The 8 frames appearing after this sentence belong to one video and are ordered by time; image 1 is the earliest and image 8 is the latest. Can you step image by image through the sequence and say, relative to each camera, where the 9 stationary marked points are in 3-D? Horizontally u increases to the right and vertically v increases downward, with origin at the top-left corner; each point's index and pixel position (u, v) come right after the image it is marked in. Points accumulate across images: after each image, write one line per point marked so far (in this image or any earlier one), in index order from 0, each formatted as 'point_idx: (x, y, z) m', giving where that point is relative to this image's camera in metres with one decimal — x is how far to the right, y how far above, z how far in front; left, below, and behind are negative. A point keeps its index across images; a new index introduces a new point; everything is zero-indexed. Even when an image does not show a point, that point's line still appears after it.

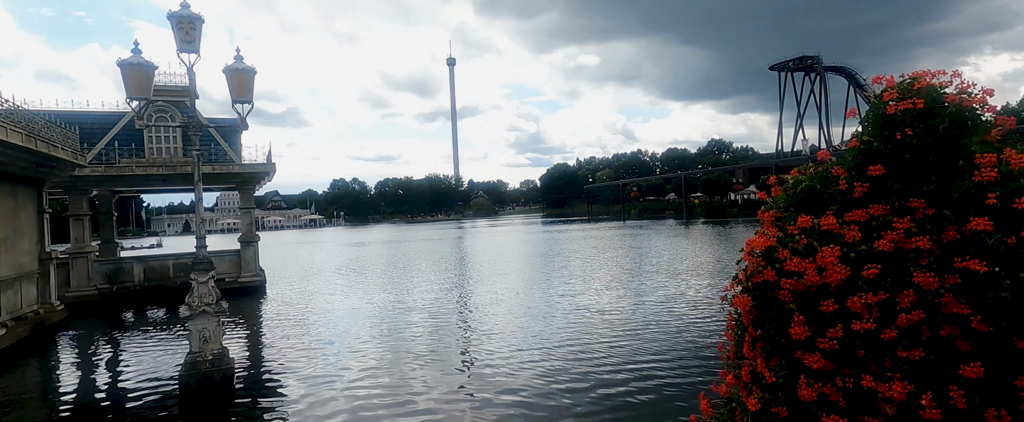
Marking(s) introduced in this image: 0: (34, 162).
0: (-11.7, +1.2, +18.0) m
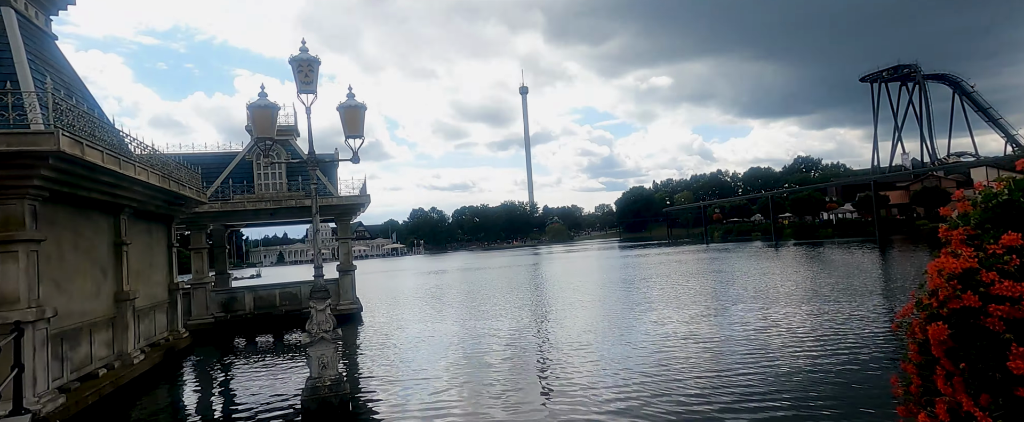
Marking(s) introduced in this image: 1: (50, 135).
0: (-9.2, +0.3, +19.7) m
1: (-6.5, +1.1, +10.1) m
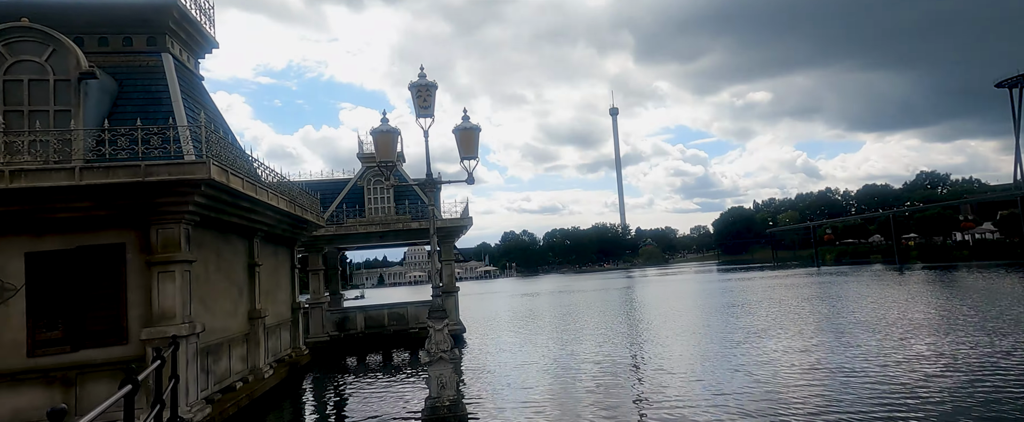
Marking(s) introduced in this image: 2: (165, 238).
0: (-6.2, -0.4, +20.9) m
1: (-4.7, +0.7, +11.1) m
2: (-5.5, -0.4, +11.6) m
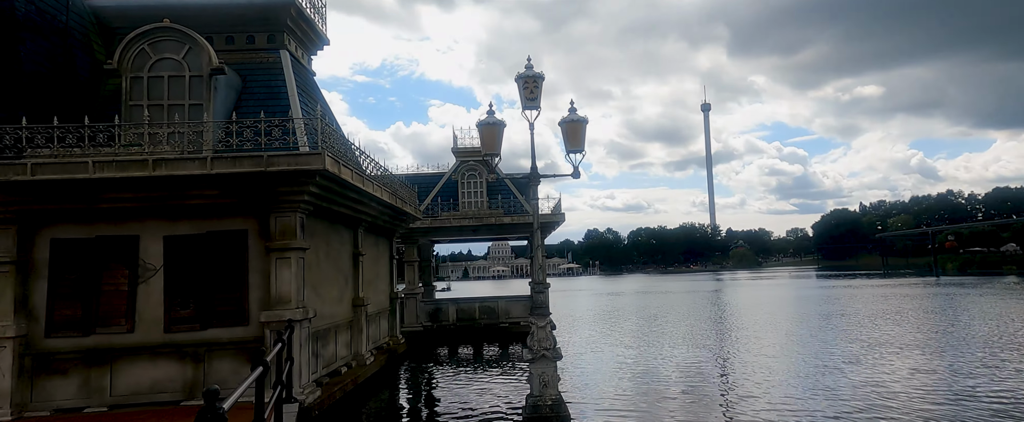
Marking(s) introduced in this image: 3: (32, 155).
0: (-3.5, -0.1, +21.5) m
1: (-3.0, +0.9, +11.6) m
2: (-3.8, -0.2, +12.1) m
3: (-7.7, +0.9, +12.1) m
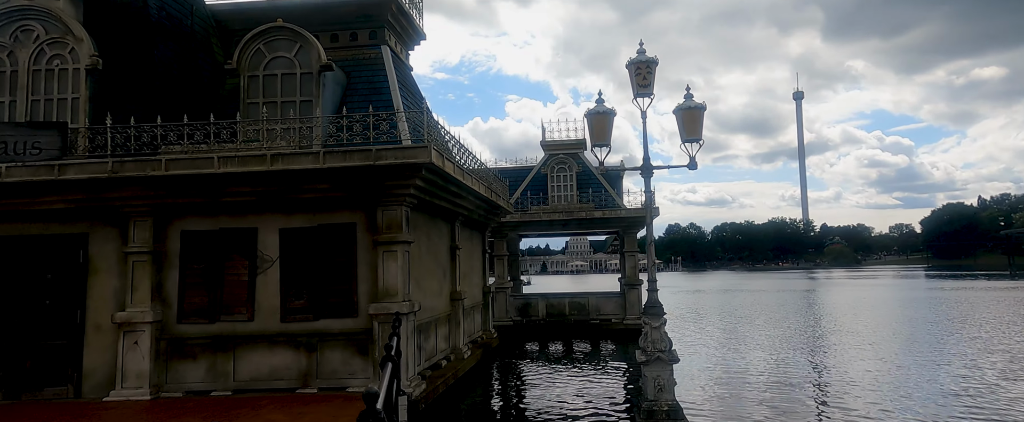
0: (-0.7, 0.0, +21.6) m
1: (-1.3, +1.0, +11.6) m
2: (-2.1, -0.1, +12.3) m
3: (-5.9, +1.0, +12.7) m
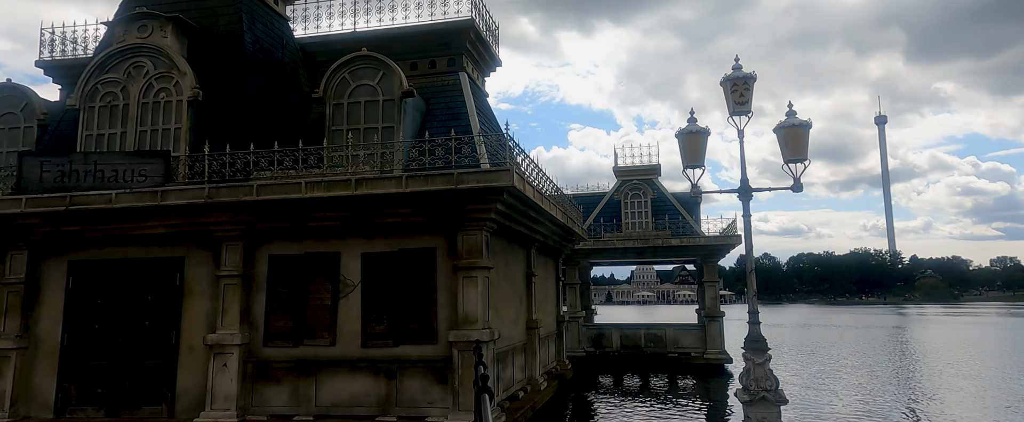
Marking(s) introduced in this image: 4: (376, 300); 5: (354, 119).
0: (+1.5, -0.7, +21.3) m
1: (0.0, +0.6, +11.5) m
2: (-0.7, -0.5, +12.1) m
3: (-4.5, +0.6, +12.9) m
4: (-2.3, -1.5, +12.6) m
5: (-3.2, +1.9, +14.9) m
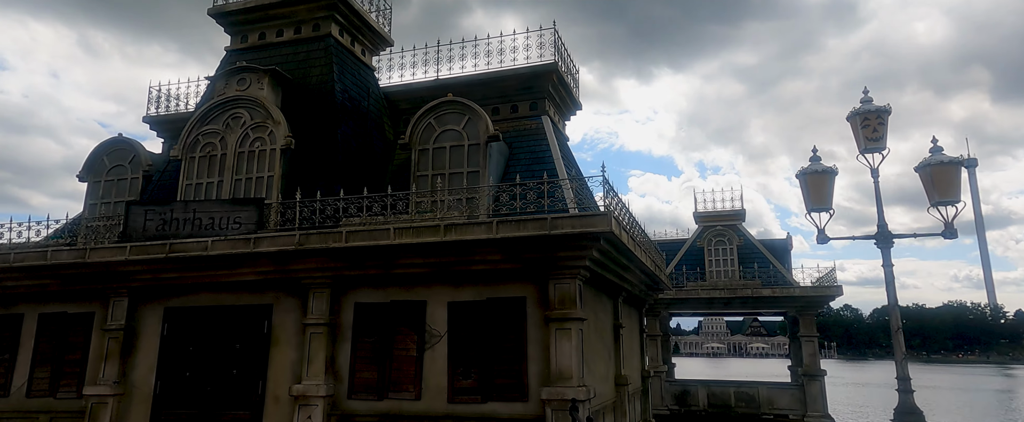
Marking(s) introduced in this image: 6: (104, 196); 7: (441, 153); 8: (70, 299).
0: (+3.8, -2.1, +20.3) m
1: (+1.4, -0.1, +10.8) m
2: (+0.8, -1.3, +11.5) m
3: (-2.9, -0.2, +12.7) m
4: (-0.8, -2.3, +12.0) m
5: (-1.4, +0.9, +14.6) m
6: (-9.8, +0.4, +17.6) m
7: (-1.4, +1.2, +14.7) m
8: (-8.9, -1.8, +14.9) m
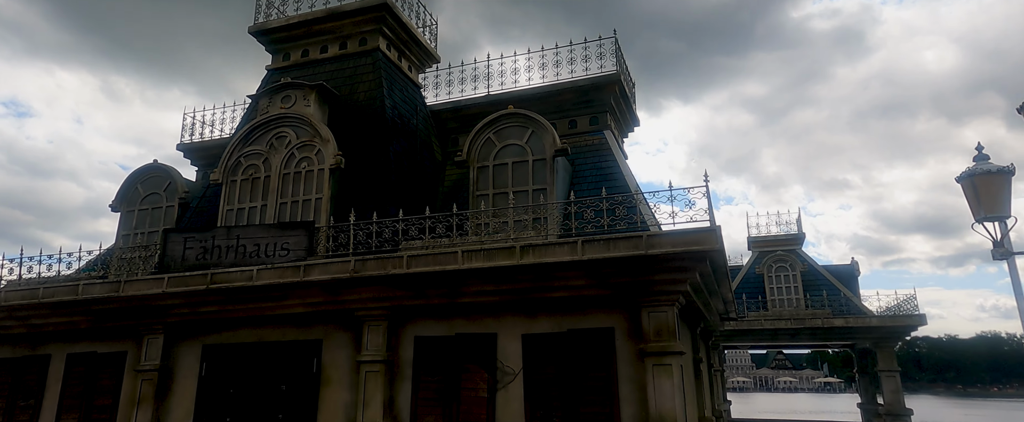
0: (+5.3, -2.7, +18.7) m
1: (+2.5, -0.3, +9.3) m
2: (+2.0, -1.5, +9.9) m
3: (-1.7, -0.6, +11.3) m
4: (+0.4, -2.6, +10.5) m
5: (-0.2, +0.5, +13.3) m
6: (-8.4, -0.3, +16.5) m
7: (-0.2, +0.8, +13.3) m
8: (-7.6, -2.3, +13.6) m
